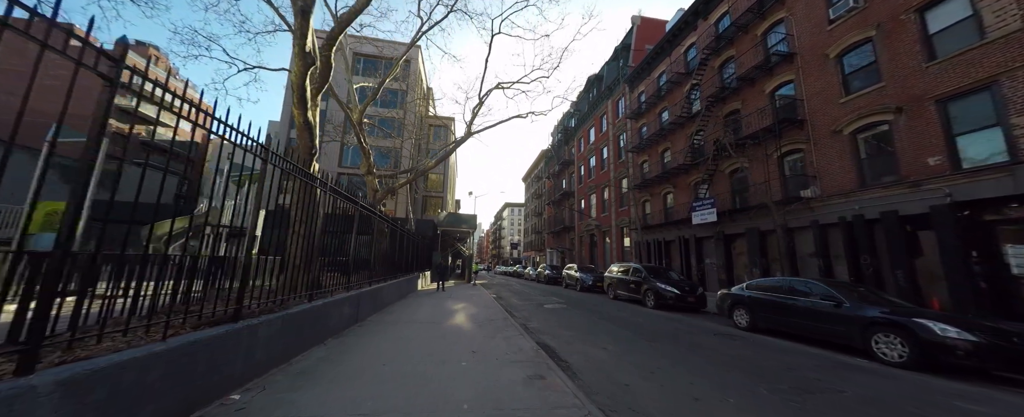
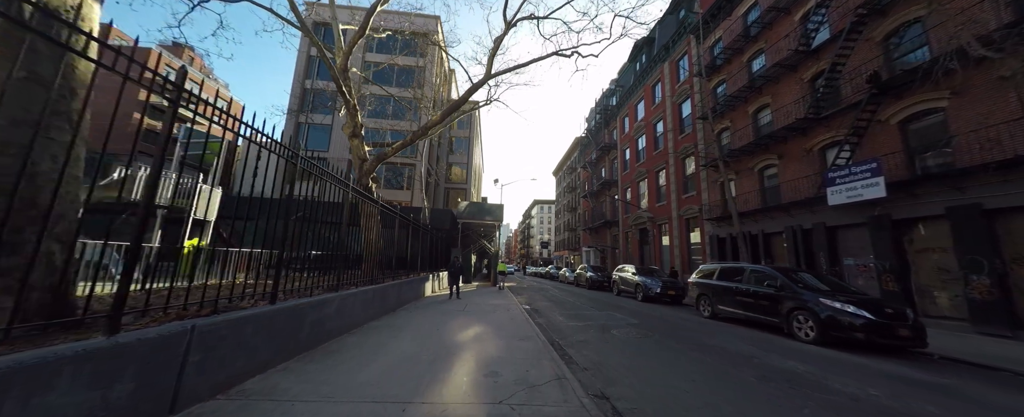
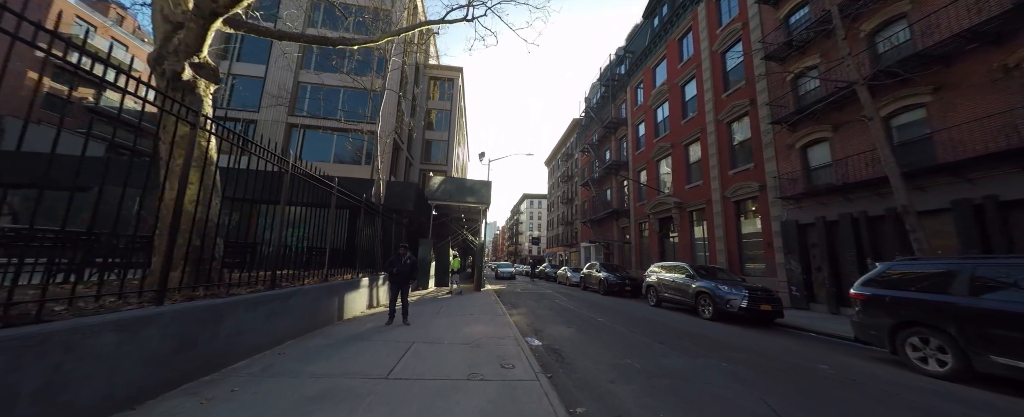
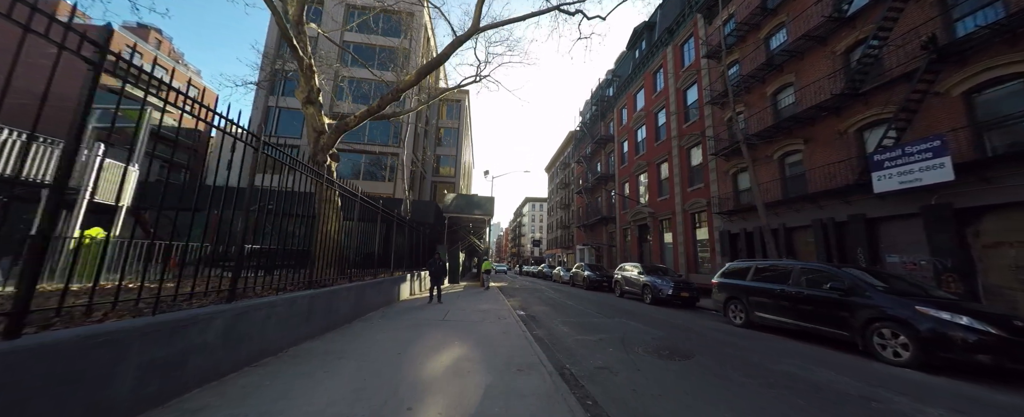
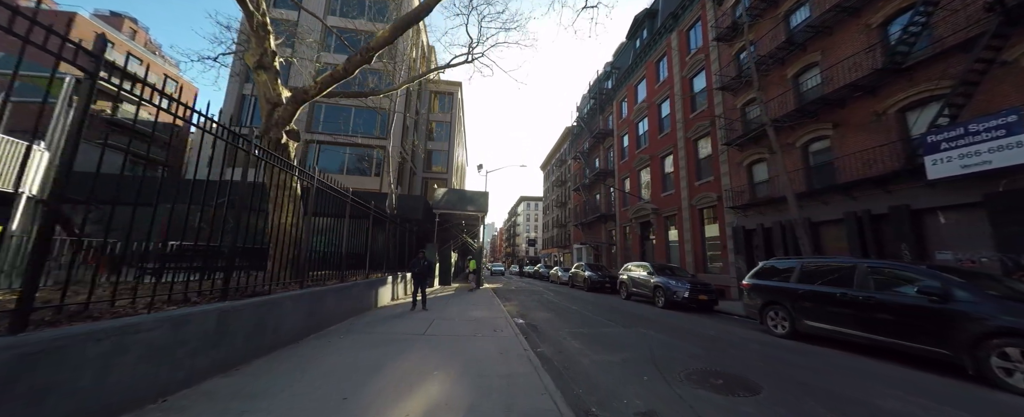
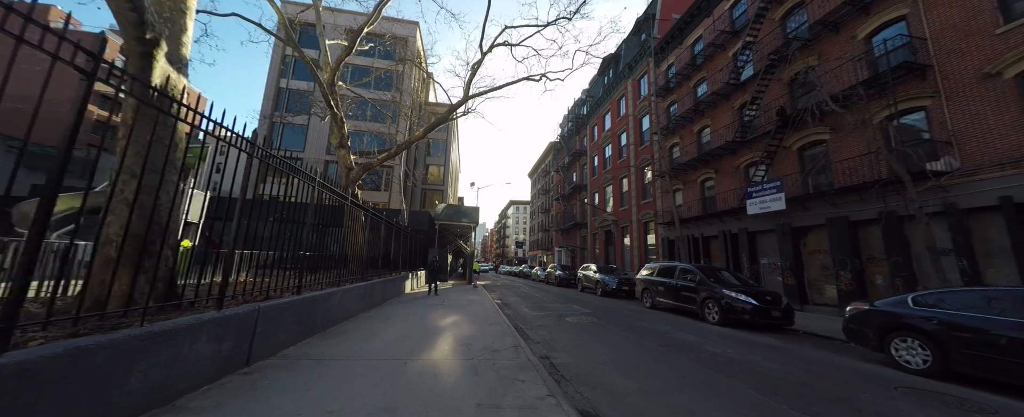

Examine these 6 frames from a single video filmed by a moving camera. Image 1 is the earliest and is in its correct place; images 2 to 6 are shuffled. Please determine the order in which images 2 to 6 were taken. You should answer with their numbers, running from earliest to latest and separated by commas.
6, 2, 4, 5, 3
